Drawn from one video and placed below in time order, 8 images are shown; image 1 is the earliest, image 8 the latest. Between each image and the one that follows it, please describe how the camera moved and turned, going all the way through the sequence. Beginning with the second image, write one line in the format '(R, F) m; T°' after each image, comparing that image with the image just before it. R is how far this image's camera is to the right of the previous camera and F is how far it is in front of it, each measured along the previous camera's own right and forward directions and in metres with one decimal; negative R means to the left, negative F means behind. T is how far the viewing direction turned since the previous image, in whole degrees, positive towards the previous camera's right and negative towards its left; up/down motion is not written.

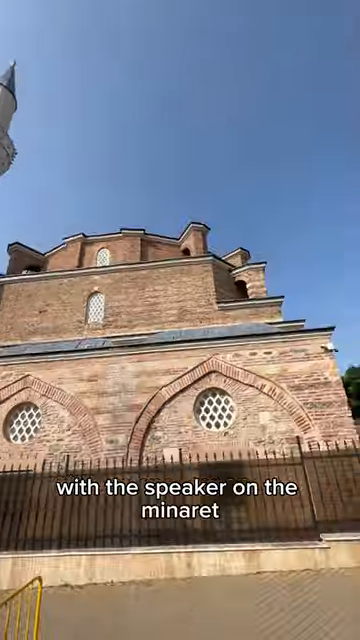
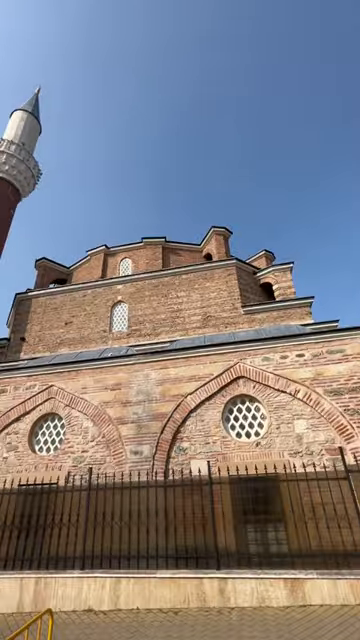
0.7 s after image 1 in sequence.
(+0.1, +0.4) m; -5°
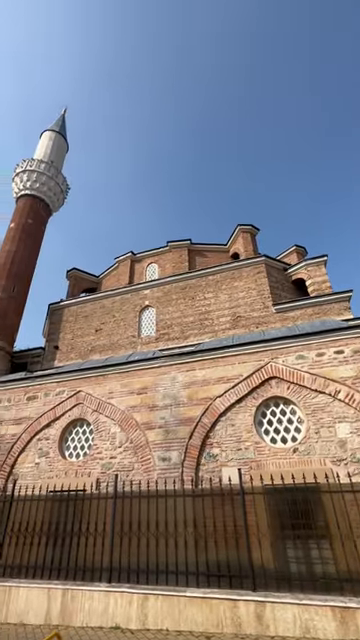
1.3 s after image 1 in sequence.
(+0.2, +0.3) m; -6°
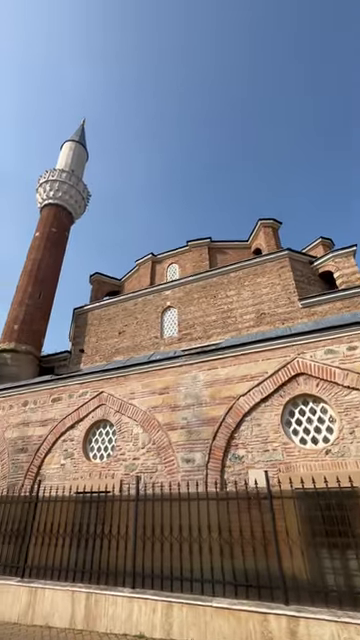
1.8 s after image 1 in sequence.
(+0.1, +0.2) m; -5°
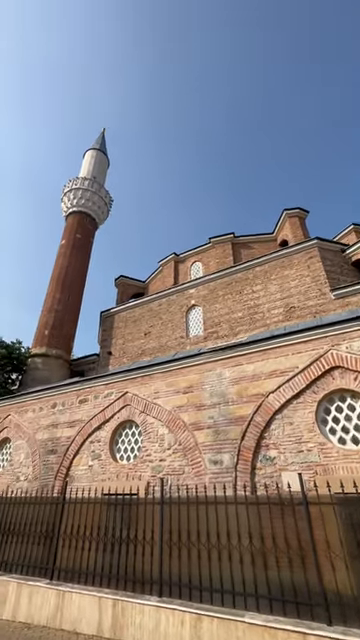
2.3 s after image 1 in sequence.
(+0.2, +0.3) m; -5°
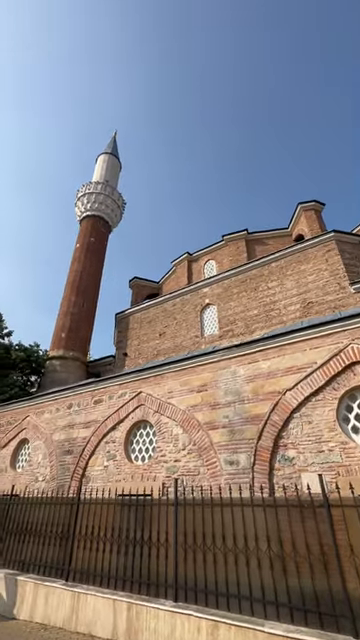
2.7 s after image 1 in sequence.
(+0.1, +0.1) m; -3°
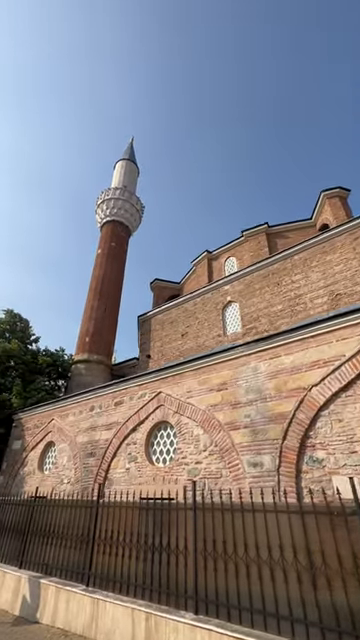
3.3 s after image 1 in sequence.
(+0.3, +0.3) m; -5°
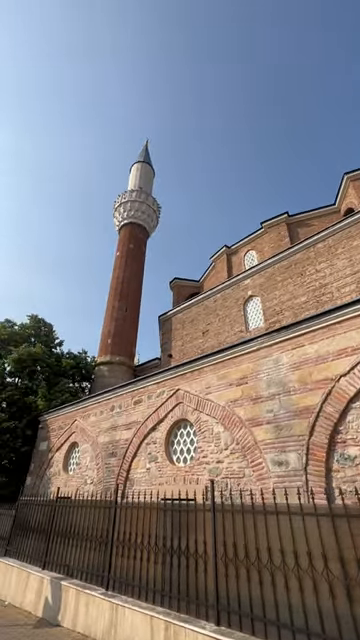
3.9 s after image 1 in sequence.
(+0.2, +0.3) m; -5°
